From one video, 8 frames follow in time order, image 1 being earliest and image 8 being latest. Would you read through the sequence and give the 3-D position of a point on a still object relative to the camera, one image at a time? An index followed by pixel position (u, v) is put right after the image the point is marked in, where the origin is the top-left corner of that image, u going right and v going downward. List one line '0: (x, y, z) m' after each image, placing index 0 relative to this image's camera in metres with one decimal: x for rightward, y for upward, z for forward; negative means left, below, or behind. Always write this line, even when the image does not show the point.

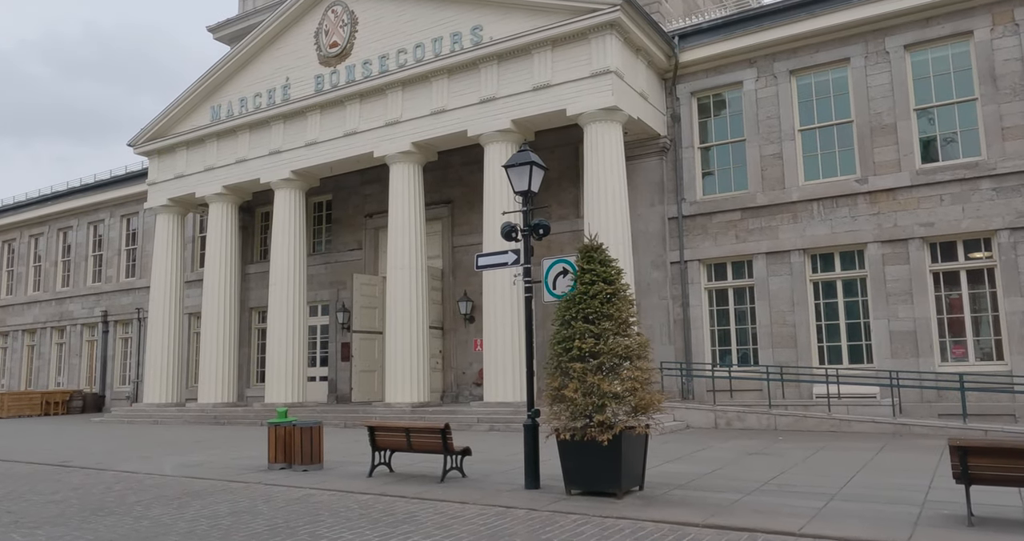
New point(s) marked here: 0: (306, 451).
0: (-2.9, -2.6, +10.9) m
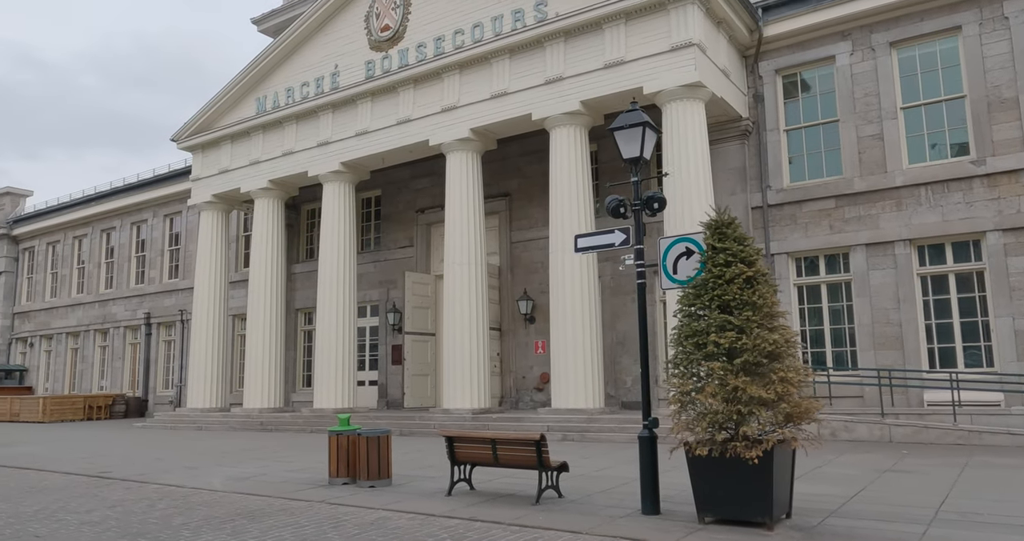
0: (-1.7, -2.4, +9.5) m
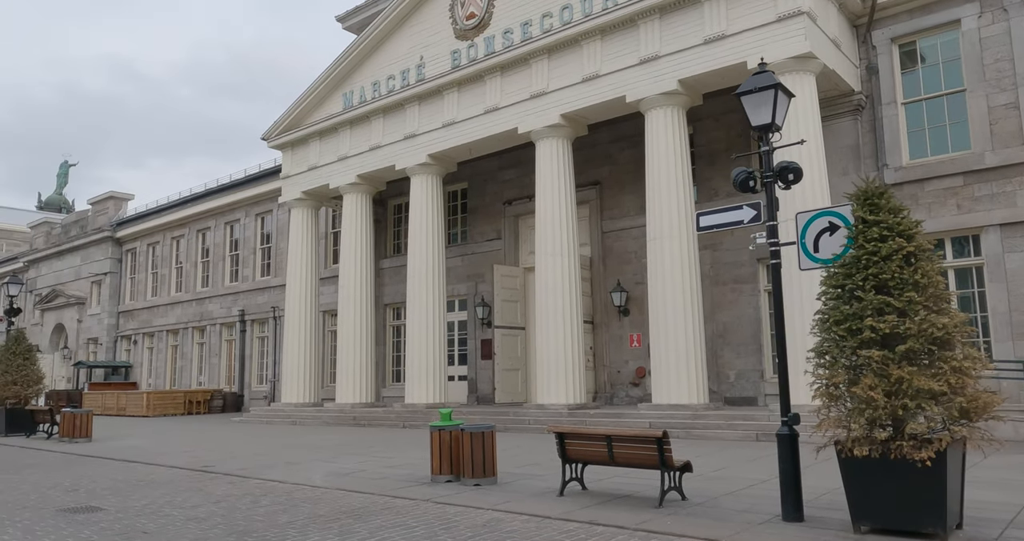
0: (-0.4, -2.2, +9.0) m
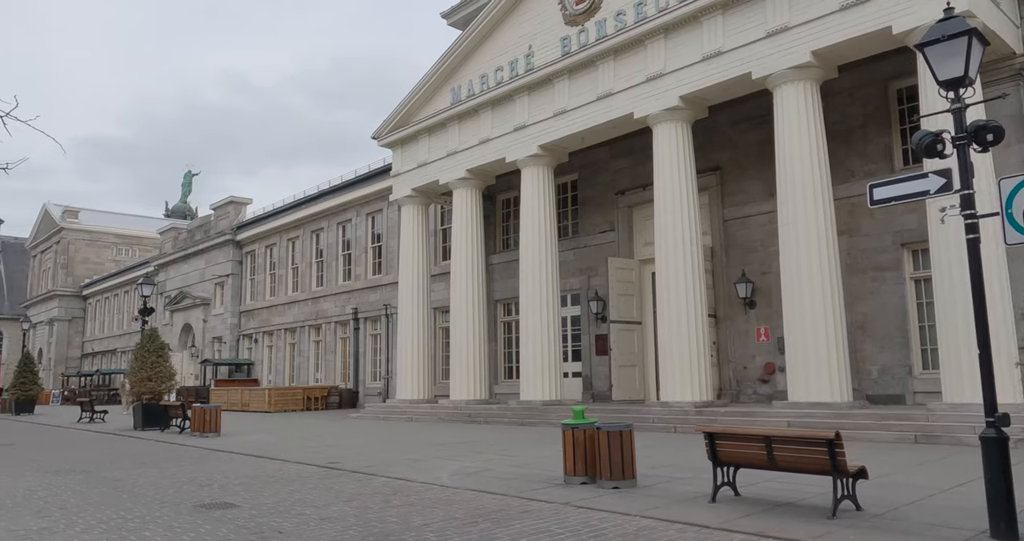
0: (+1.1, -2.1, +8.4) m
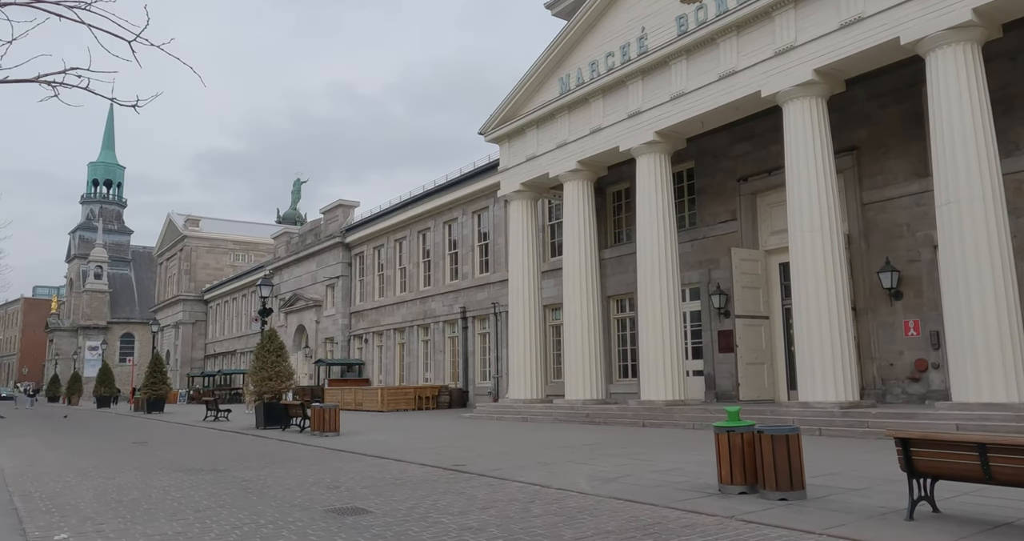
0: (+2.6, -1.9, +7.4) m
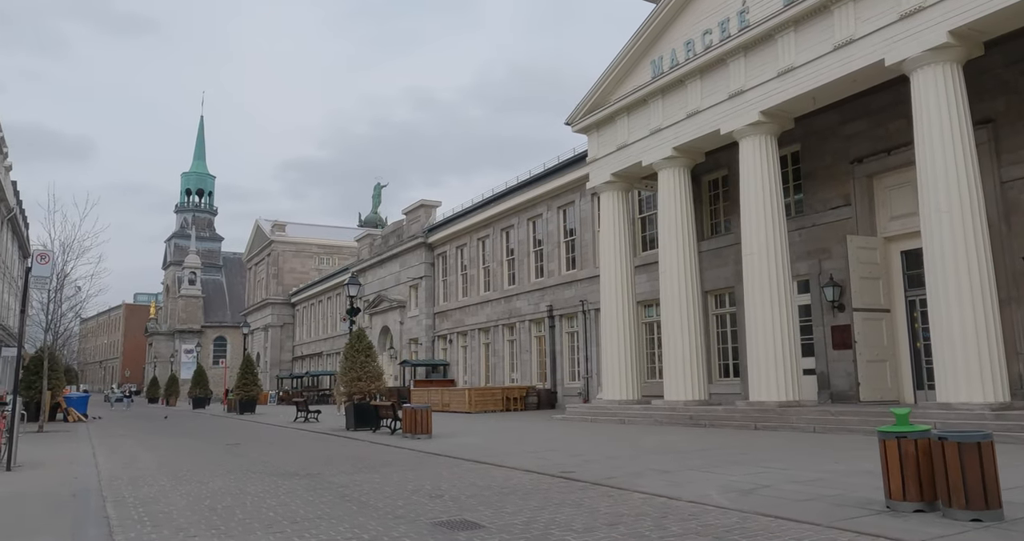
0: (+3.7, -1.7, +6.2) m
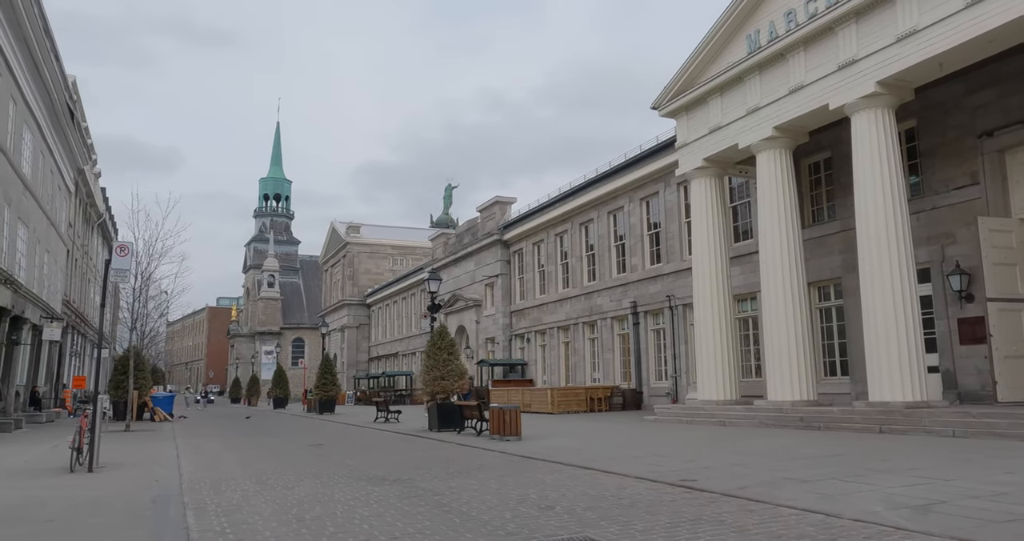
0: (+4.7, -1.5, +4.8) m
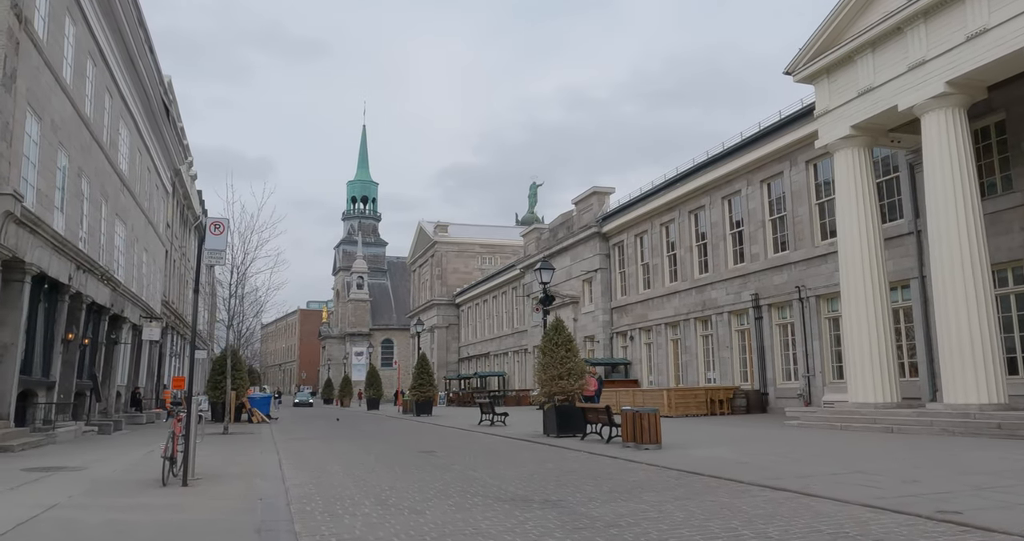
0: (+5.9, -1.1, +2.2) m
